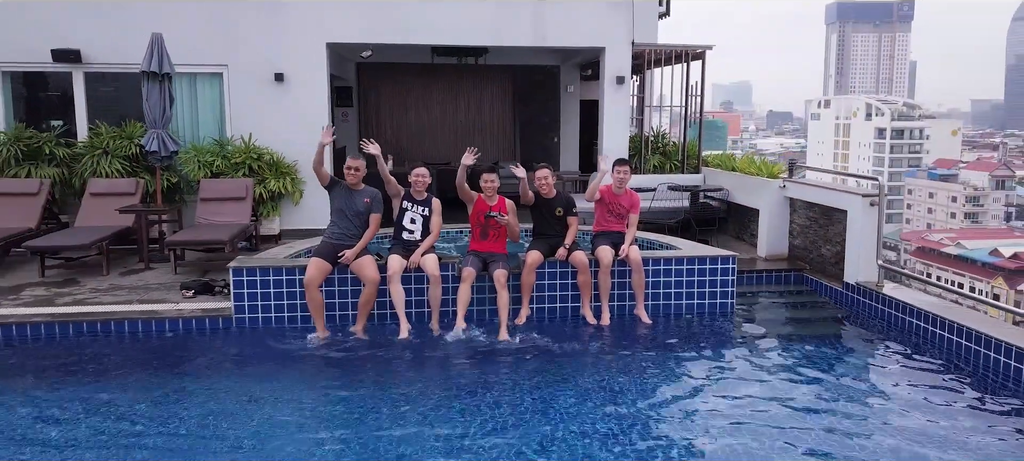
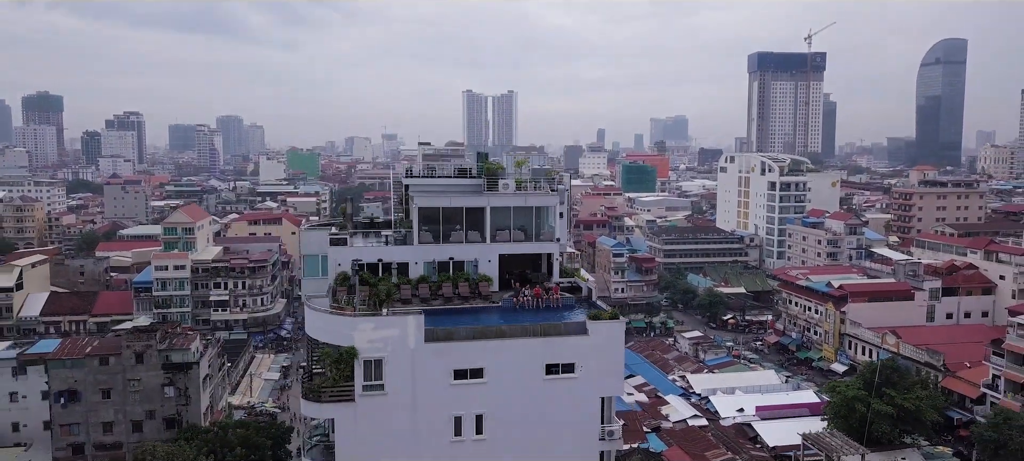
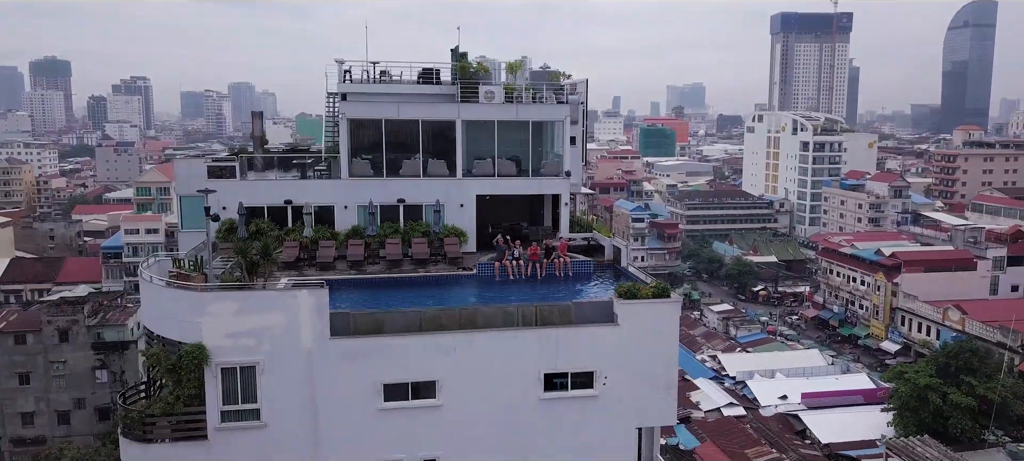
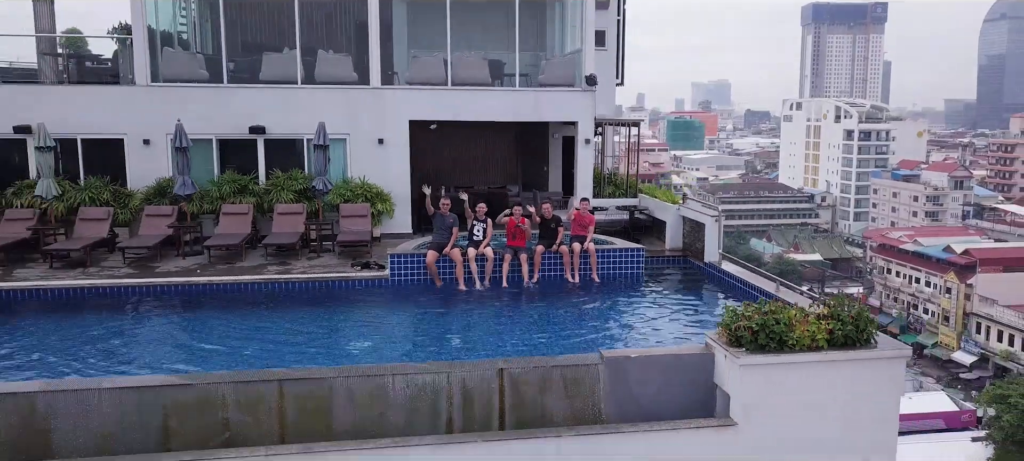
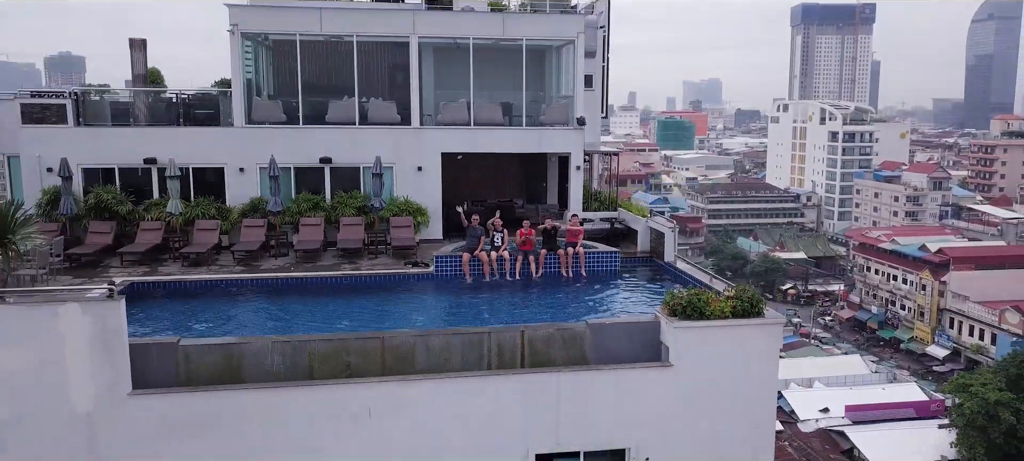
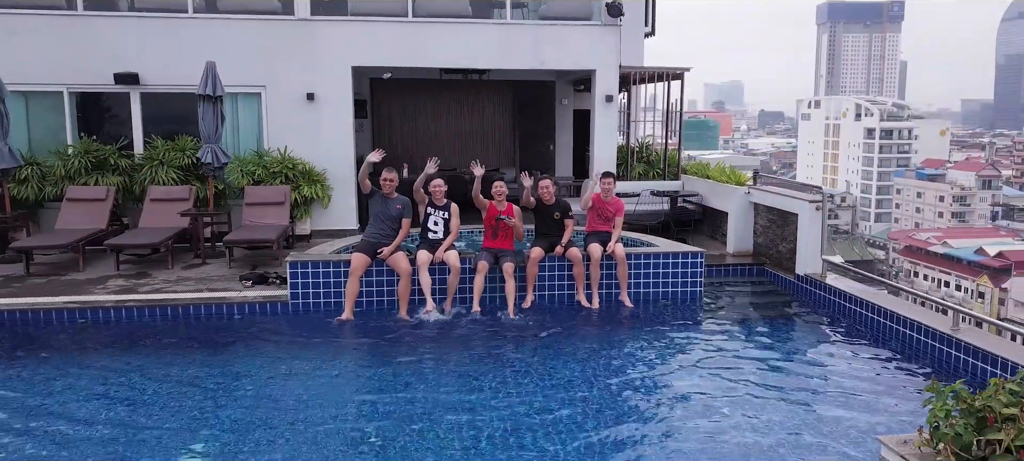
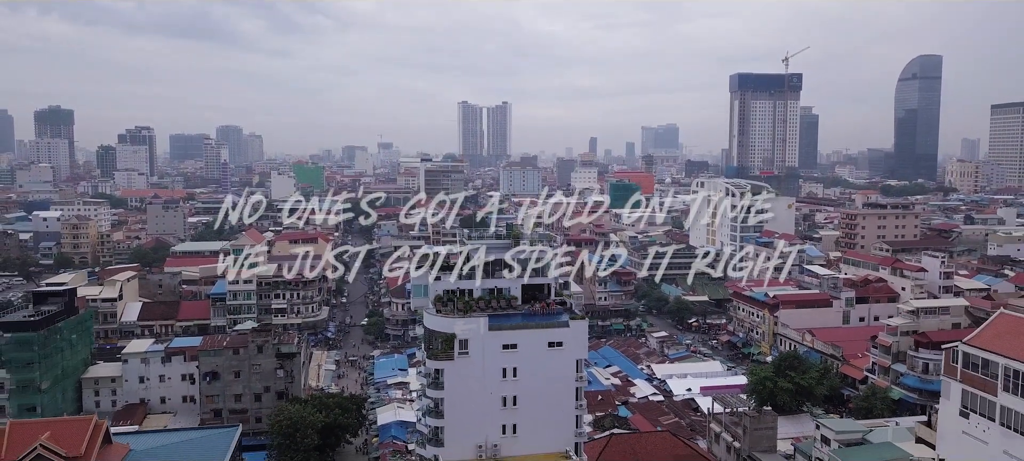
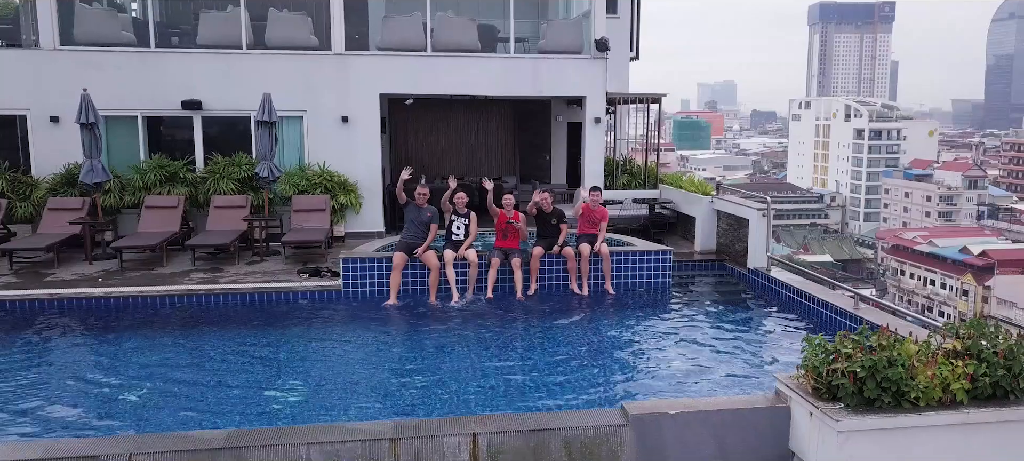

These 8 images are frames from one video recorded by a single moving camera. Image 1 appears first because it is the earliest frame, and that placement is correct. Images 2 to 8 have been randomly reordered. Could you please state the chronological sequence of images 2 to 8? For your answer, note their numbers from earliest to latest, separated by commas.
6, 8, 4, 5, 3, 2, 7
